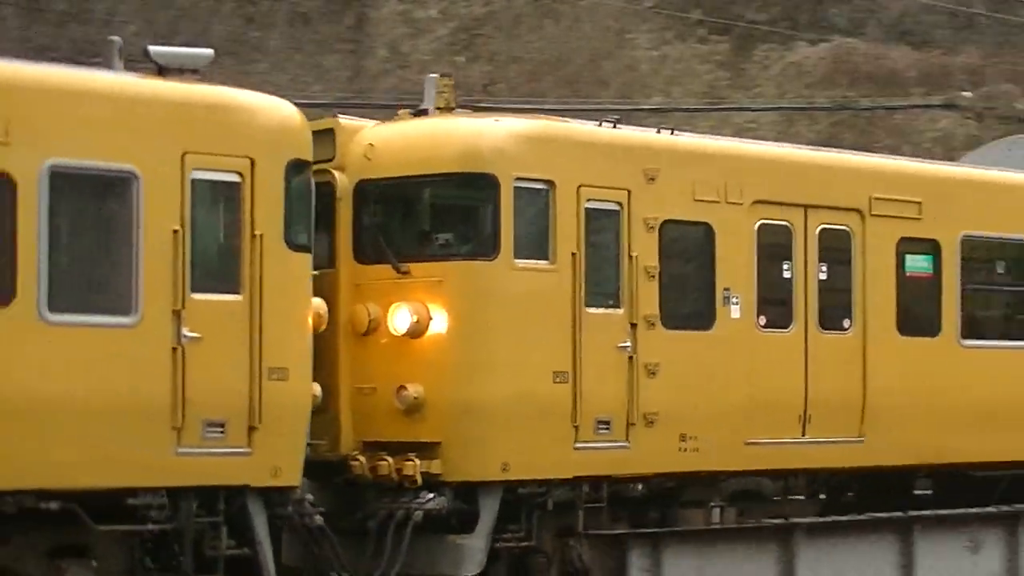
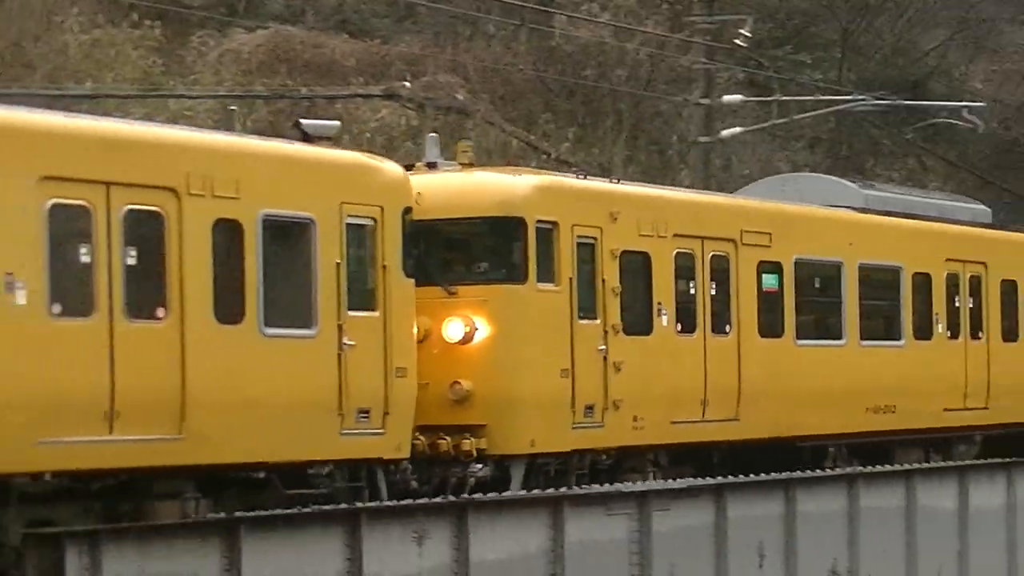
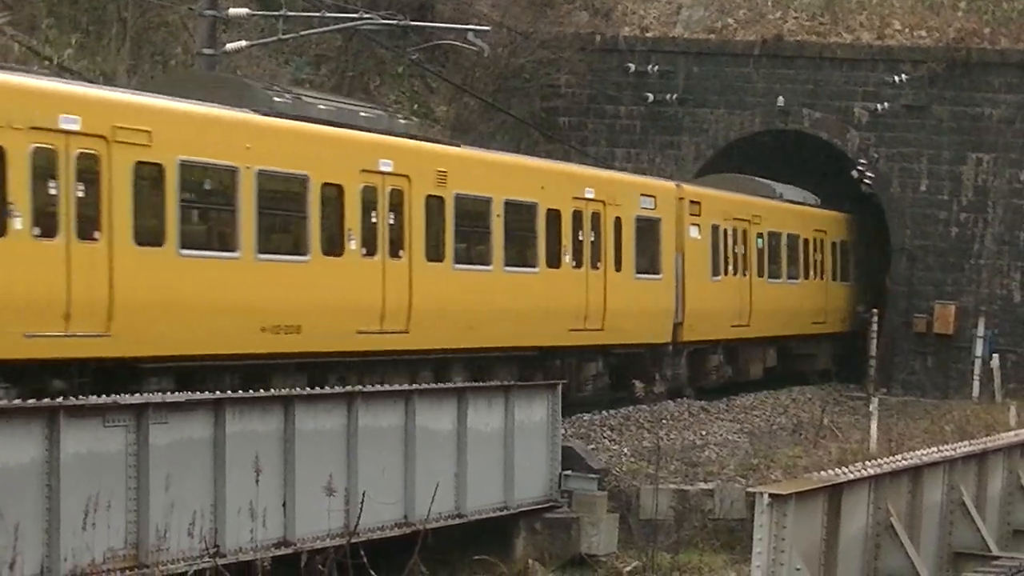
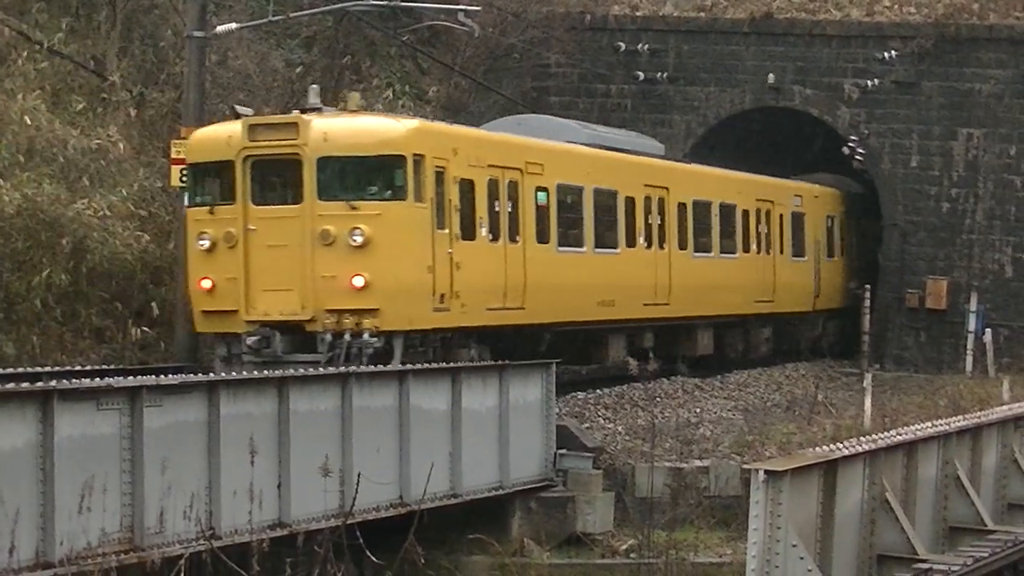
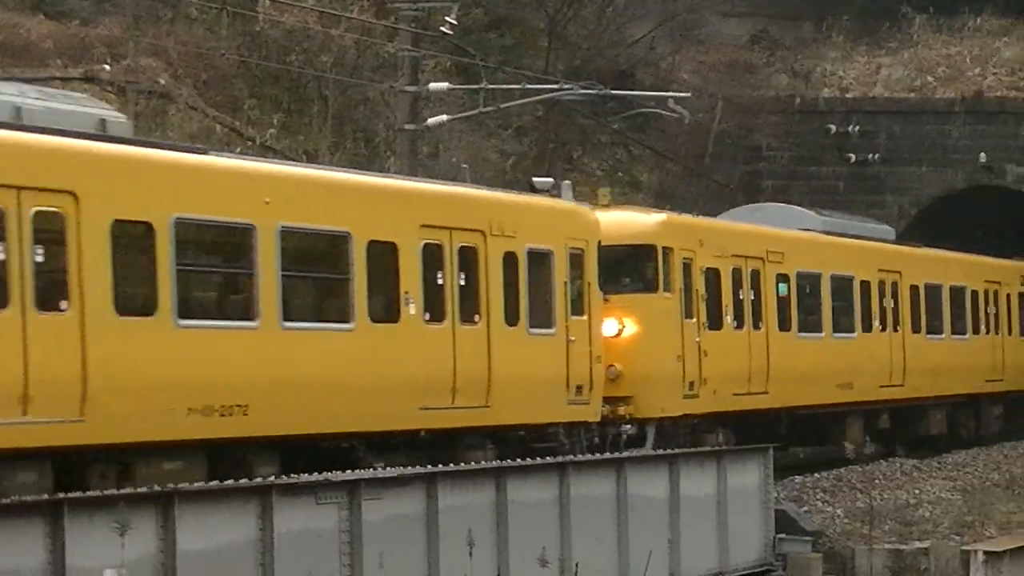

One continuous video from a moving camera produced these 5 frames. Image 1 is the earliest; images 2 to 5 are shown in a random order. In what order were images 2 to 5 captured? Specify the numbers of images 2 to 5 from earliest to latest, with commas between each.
2, 5, 3, 4
